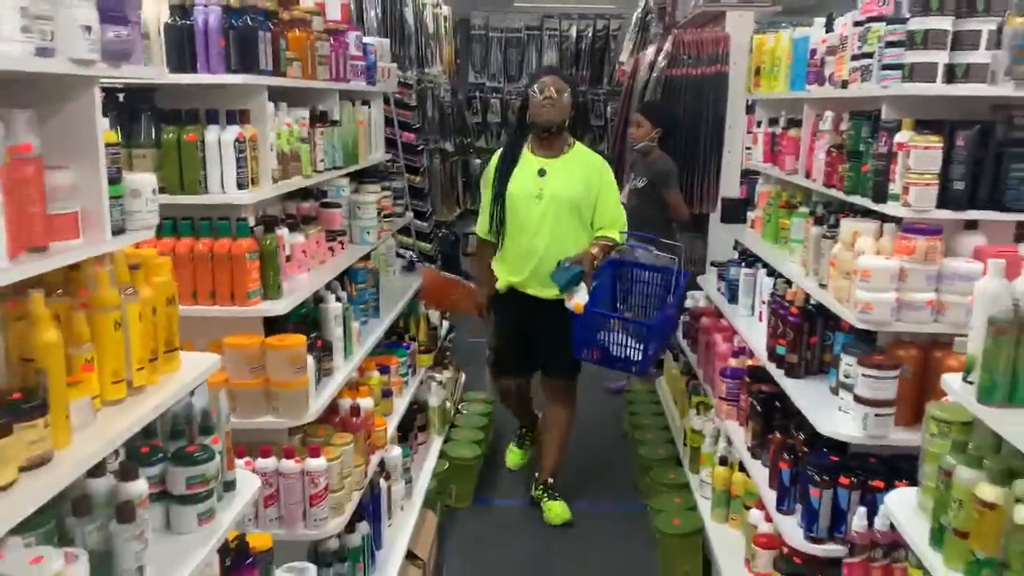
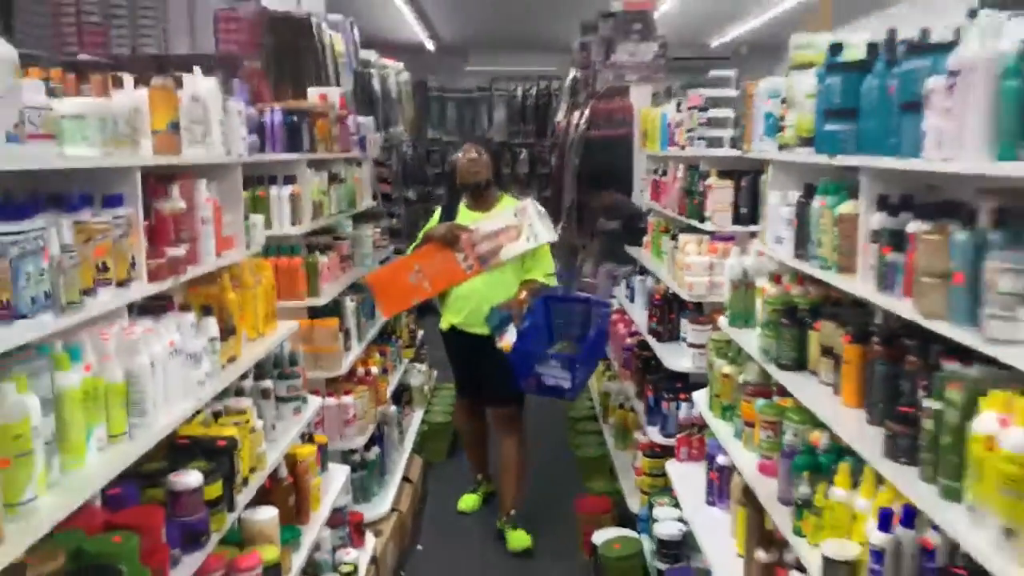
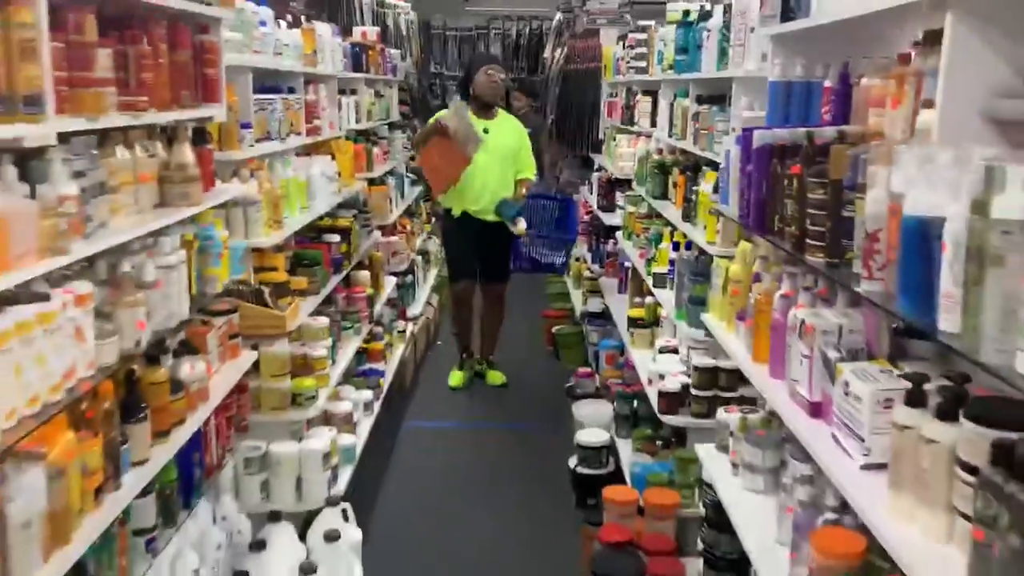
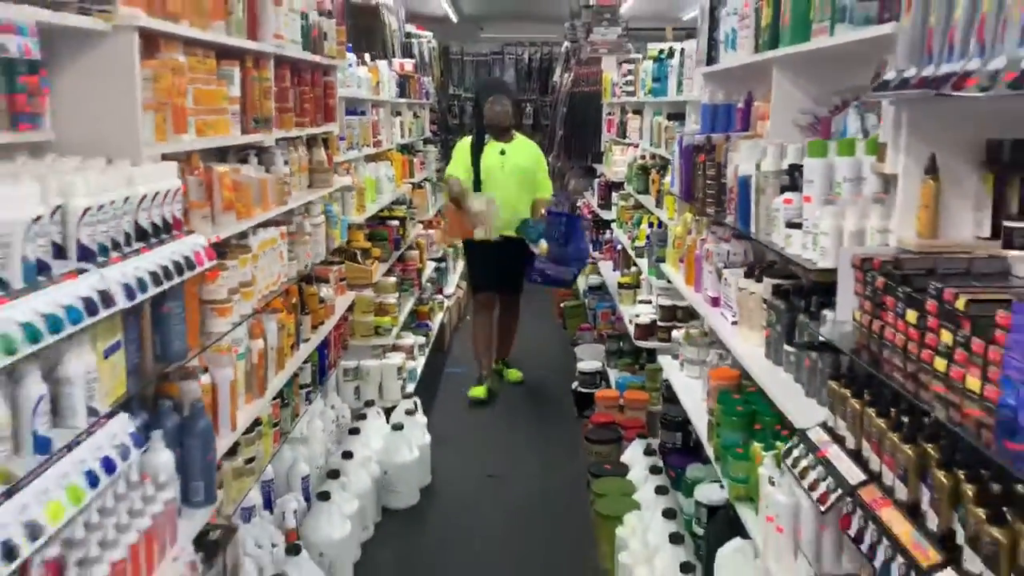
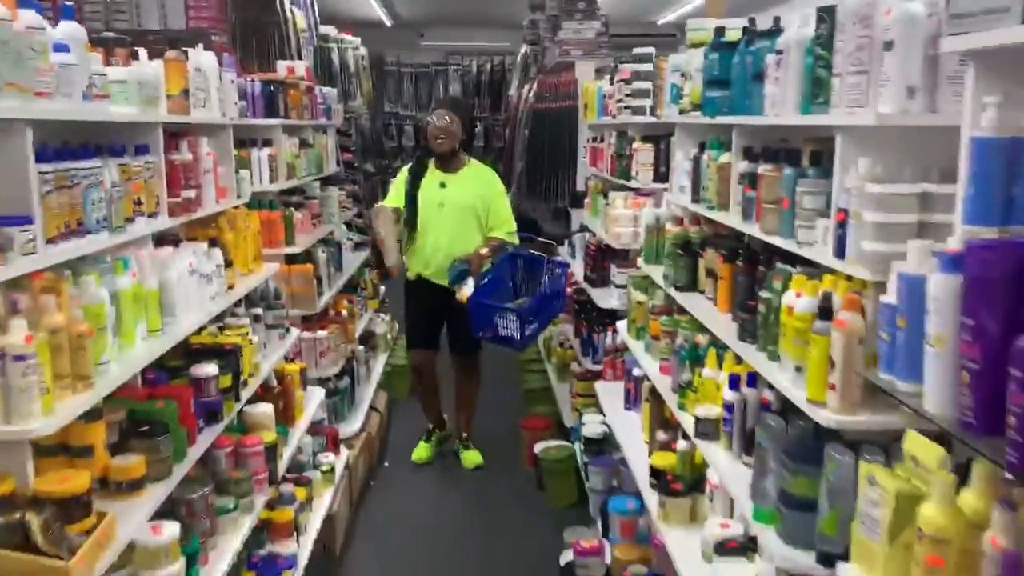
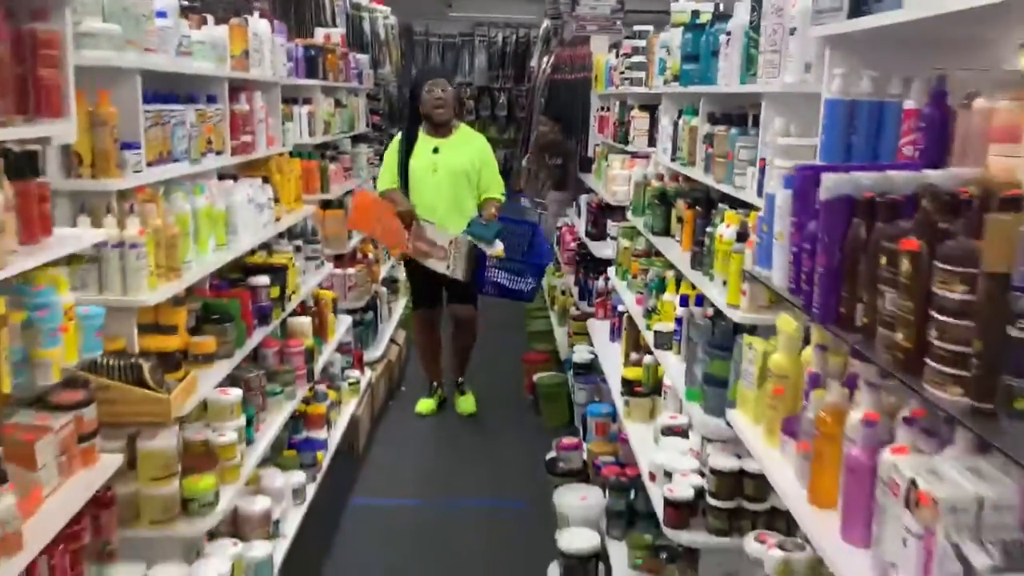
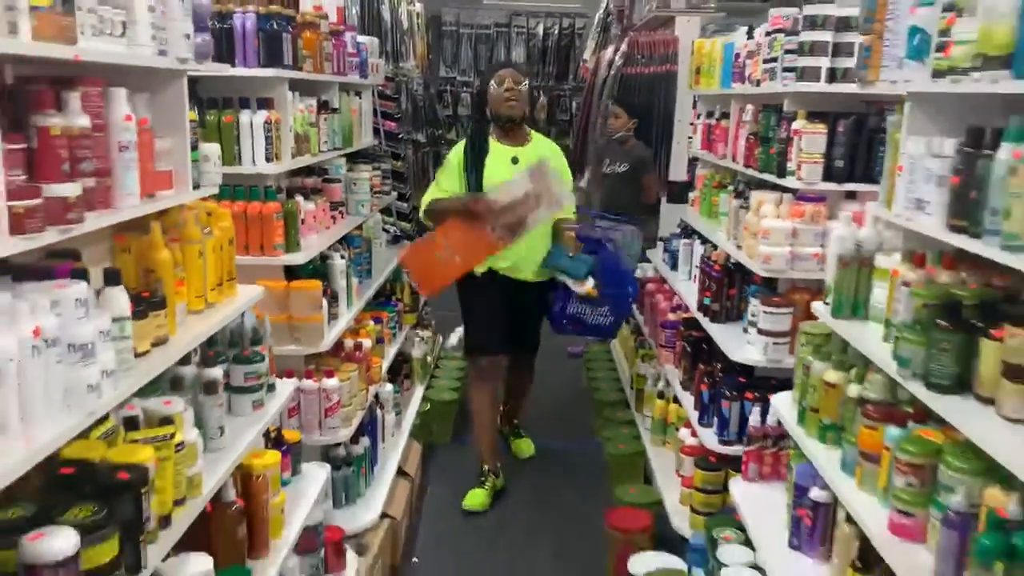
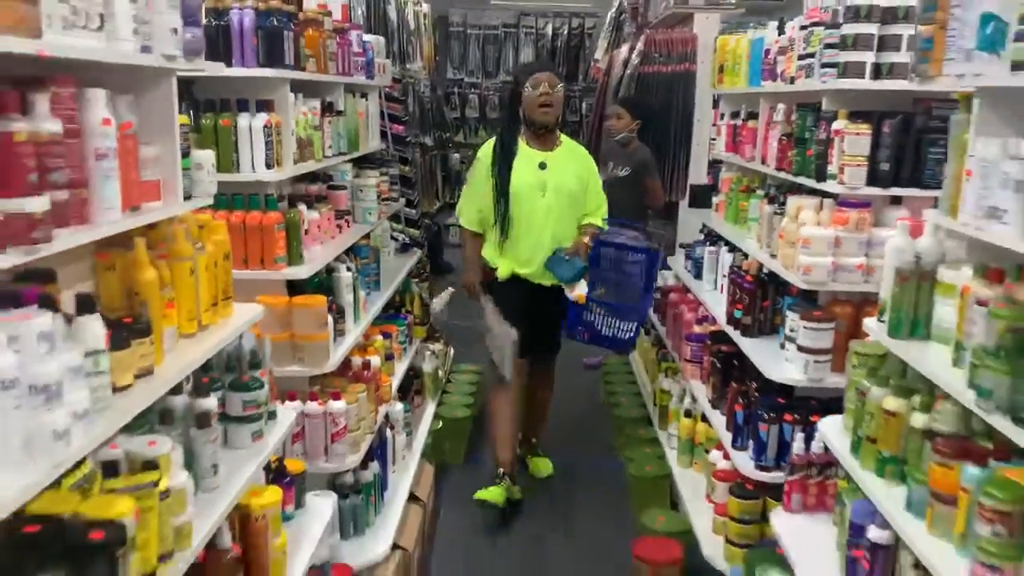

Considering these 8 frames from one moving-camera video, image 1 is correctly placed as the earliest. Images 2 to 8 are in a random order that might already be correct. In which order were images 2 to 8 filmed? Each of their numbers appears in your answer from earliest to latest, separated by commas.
8, 7, 2, 5, 6, 3, 4
